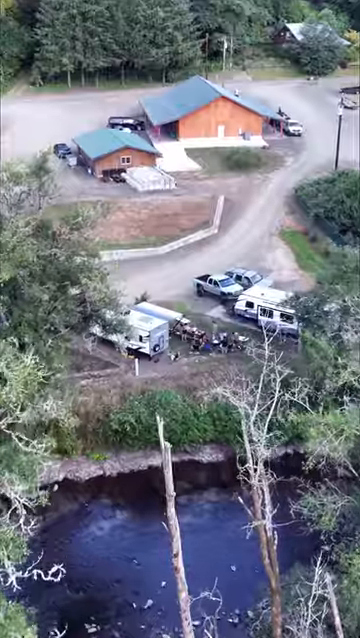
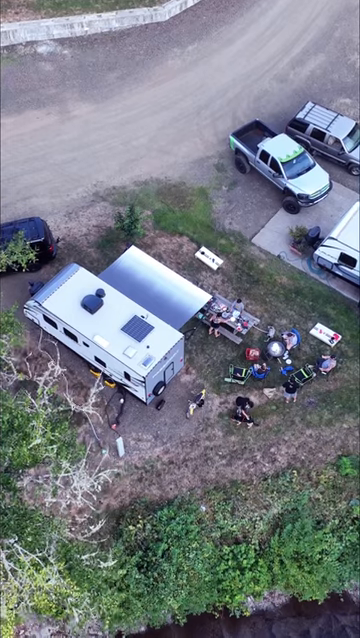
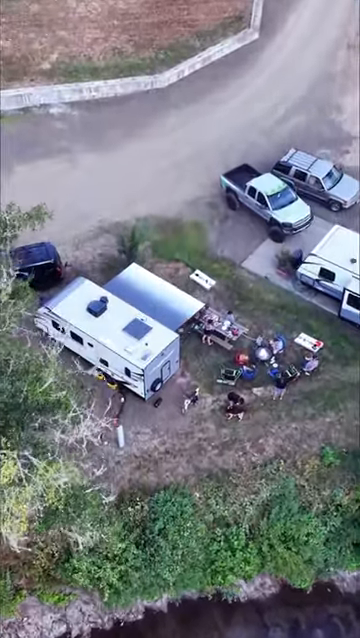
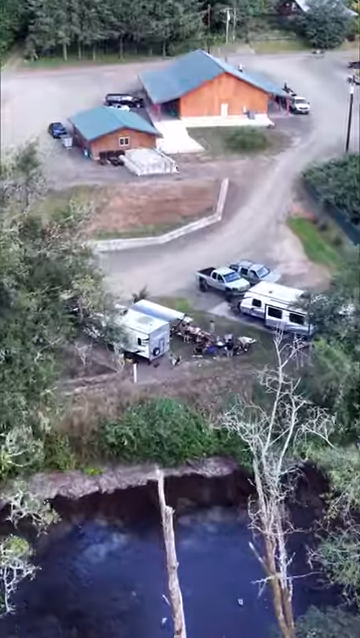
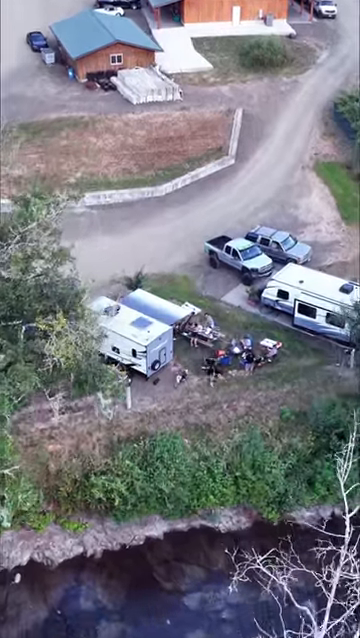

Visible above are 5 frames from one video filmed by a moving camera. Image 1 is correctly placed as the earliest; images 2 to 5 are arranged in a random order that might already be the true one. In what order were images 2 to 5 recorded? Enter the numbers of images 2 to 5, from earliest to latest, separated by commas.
4, 5, 3, 2
